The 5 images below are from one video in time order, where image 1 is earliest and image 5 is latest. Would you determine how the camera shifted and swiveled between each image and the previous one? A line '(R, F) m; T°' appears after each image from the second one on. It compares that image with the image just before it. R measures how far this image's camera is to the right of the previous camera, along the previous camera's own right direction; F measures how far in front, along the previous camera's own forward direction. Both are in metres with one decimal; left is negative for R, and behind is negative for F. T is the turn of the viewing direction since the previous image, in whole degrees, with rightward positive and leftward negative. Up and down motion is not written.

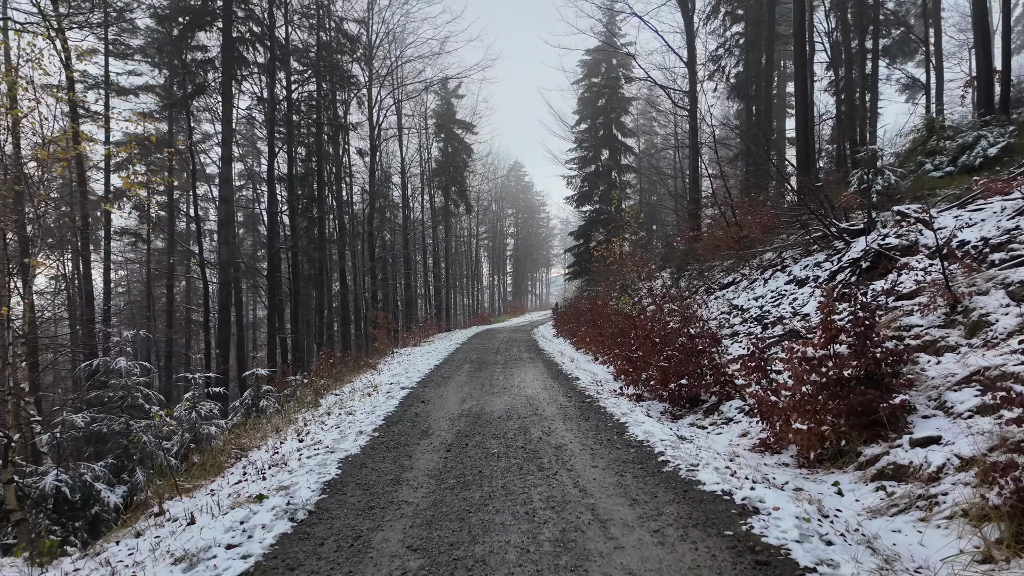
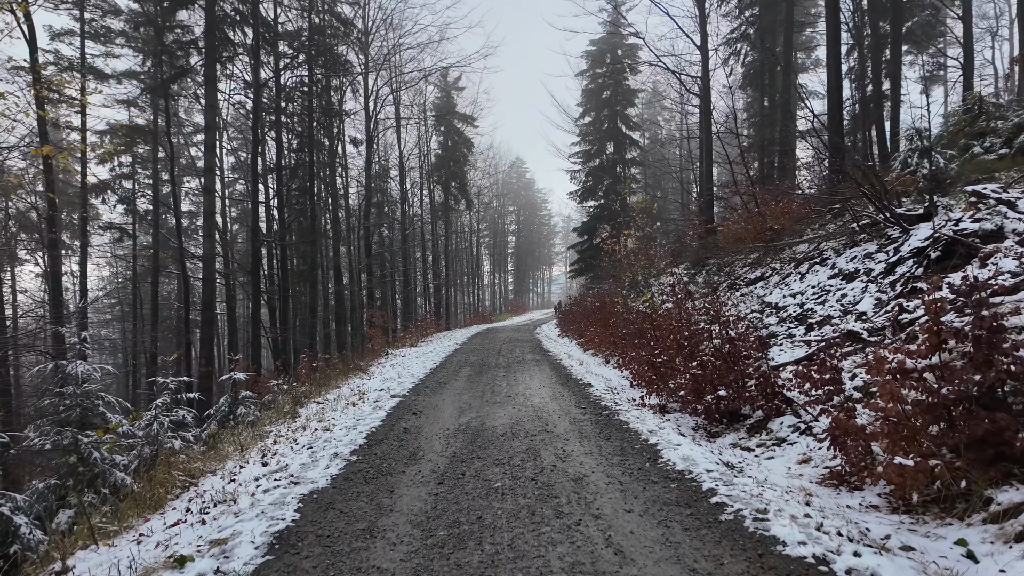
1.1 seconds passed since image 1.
(0.0, +1.0) m; 0°
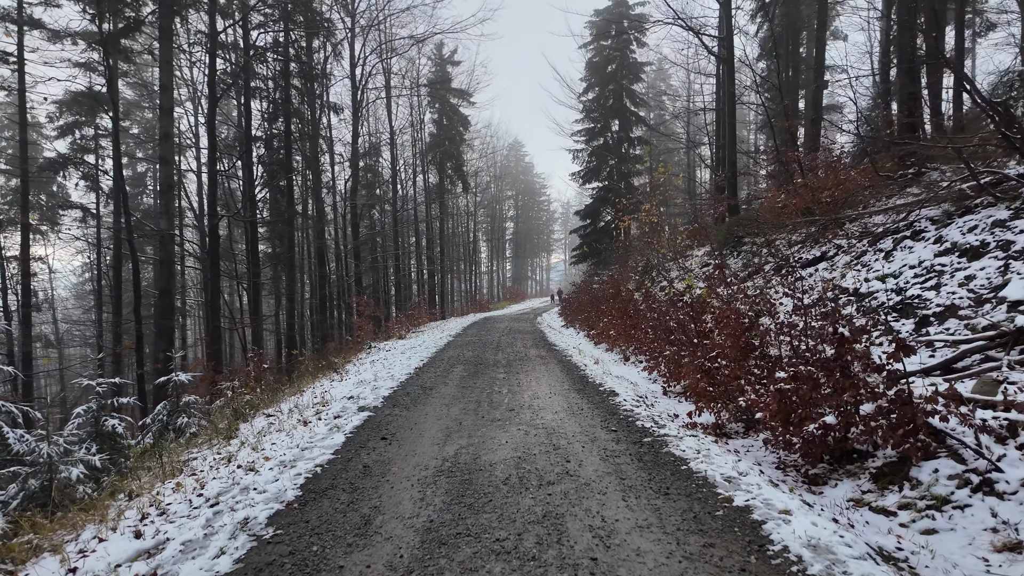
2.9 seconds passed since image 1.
(-0.1, +1.7) m; 0°
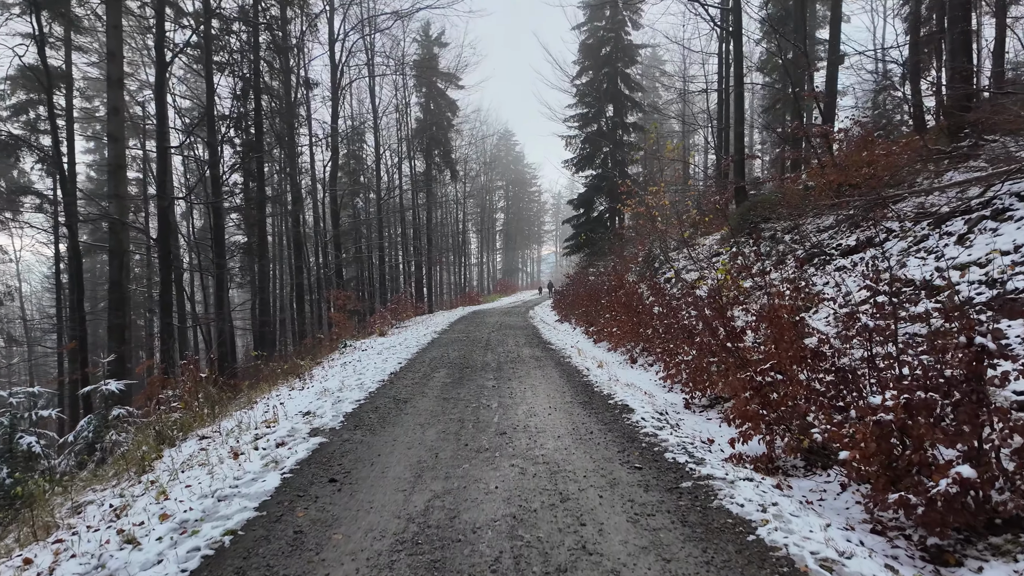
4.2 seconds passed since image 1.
(0.0, +1.1) m; +1°
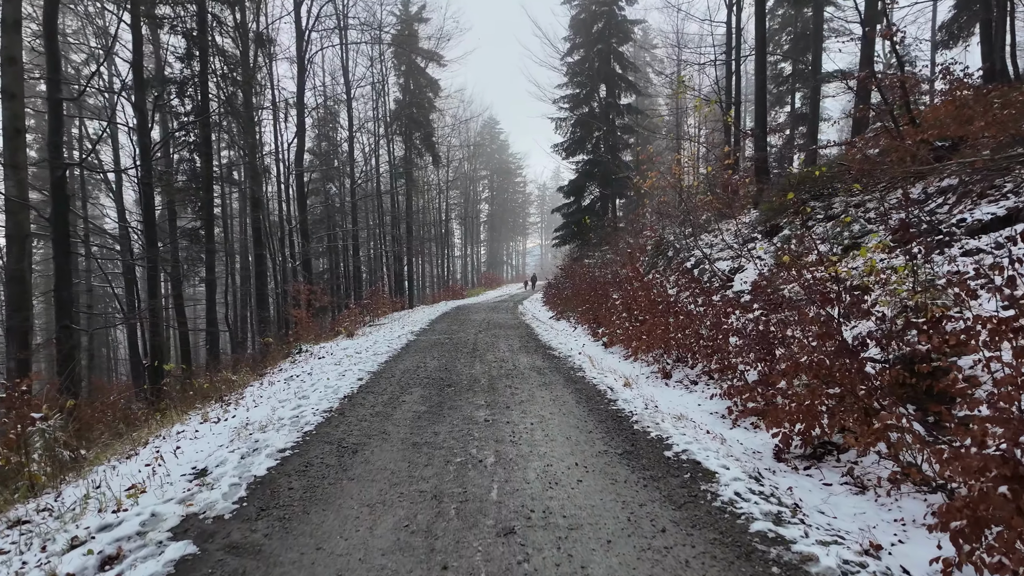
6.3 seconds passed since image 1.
(-0.1, +1.9) m; +2°
